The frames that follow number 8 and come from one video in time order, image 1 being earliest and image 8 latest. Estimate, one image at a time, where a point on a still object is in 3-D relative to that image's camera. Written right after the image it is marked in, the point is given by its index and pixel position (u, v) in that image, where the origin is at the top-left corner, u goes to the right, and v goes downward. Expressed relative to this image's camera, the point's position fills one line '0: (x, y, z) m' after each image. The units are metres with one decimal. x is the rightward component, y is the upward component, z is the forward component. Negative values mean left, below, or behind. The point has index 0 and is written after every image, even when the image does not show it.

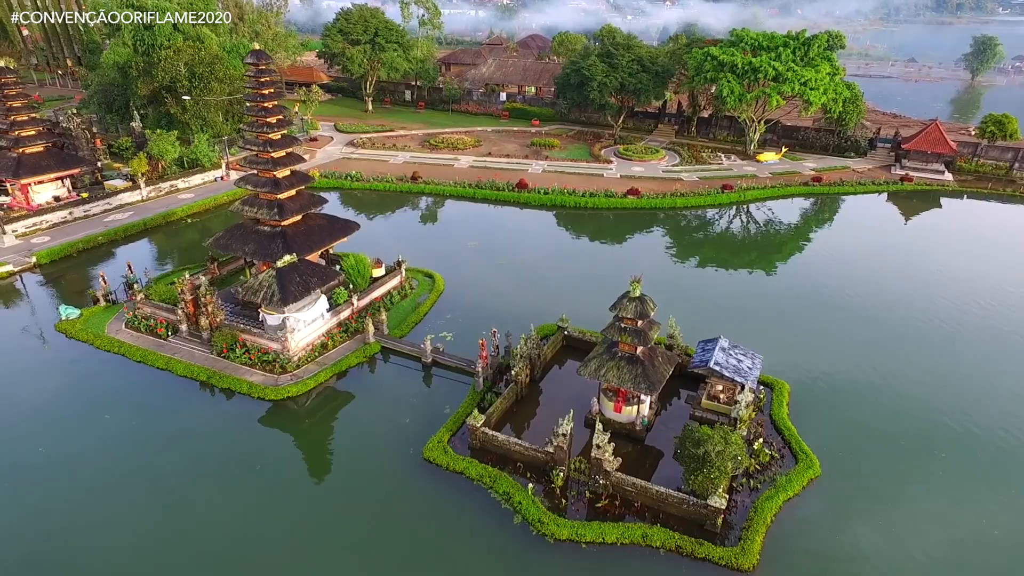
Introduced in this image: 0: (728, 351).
0: (+6.7, -2.0, +19.1) m
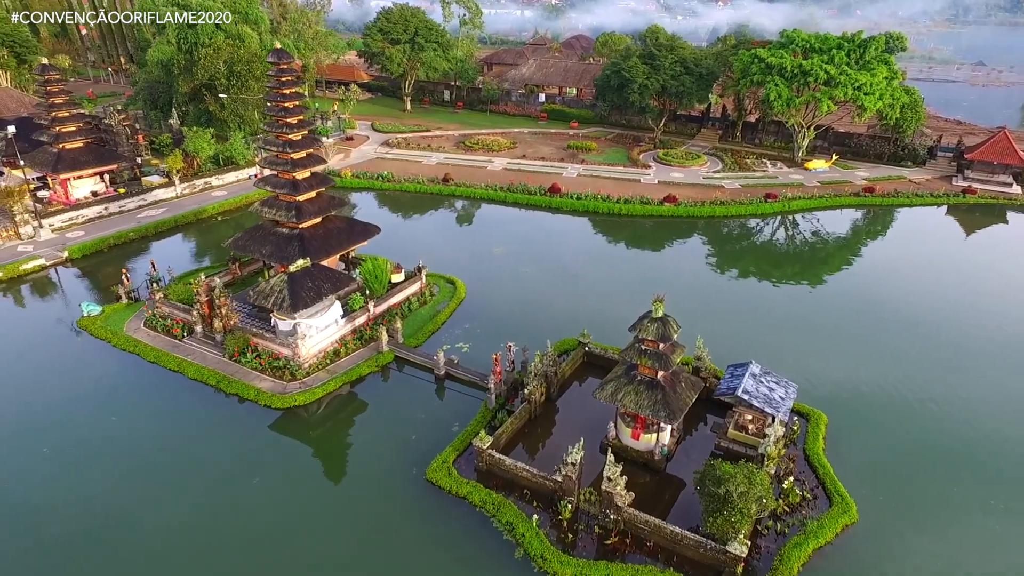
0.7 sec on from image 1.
0: (+7.1, -2.6, +17.6) m
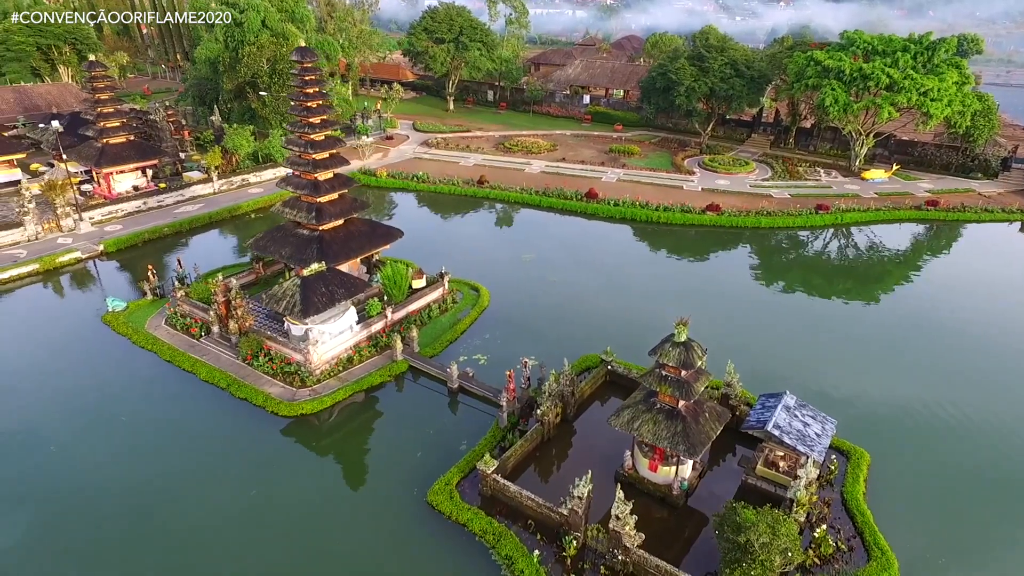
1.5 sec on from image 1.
0: (+7.4, -3.2, +16.1) m
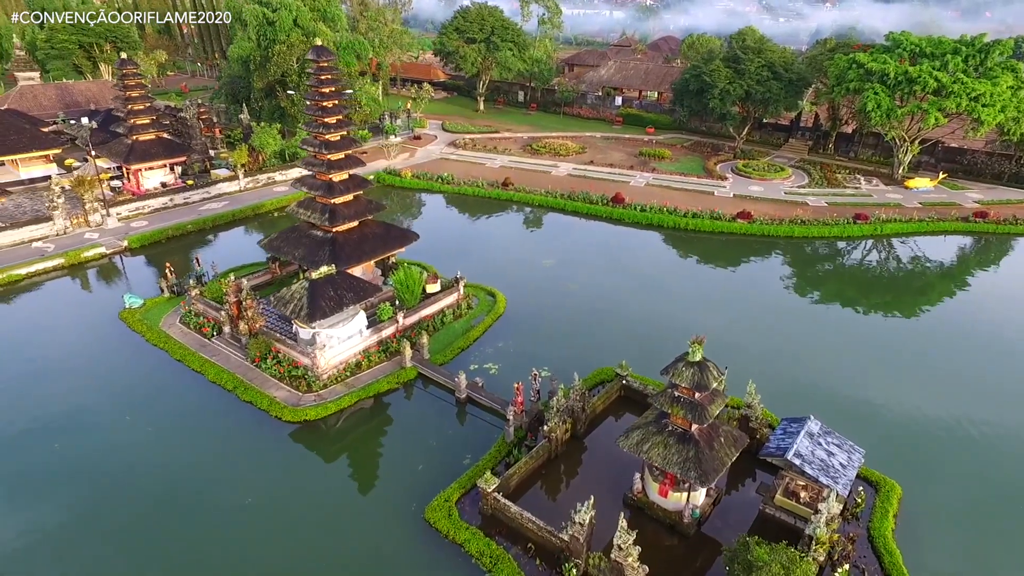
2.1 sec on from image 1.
0: (+7.4, -3.7, +15.0) m
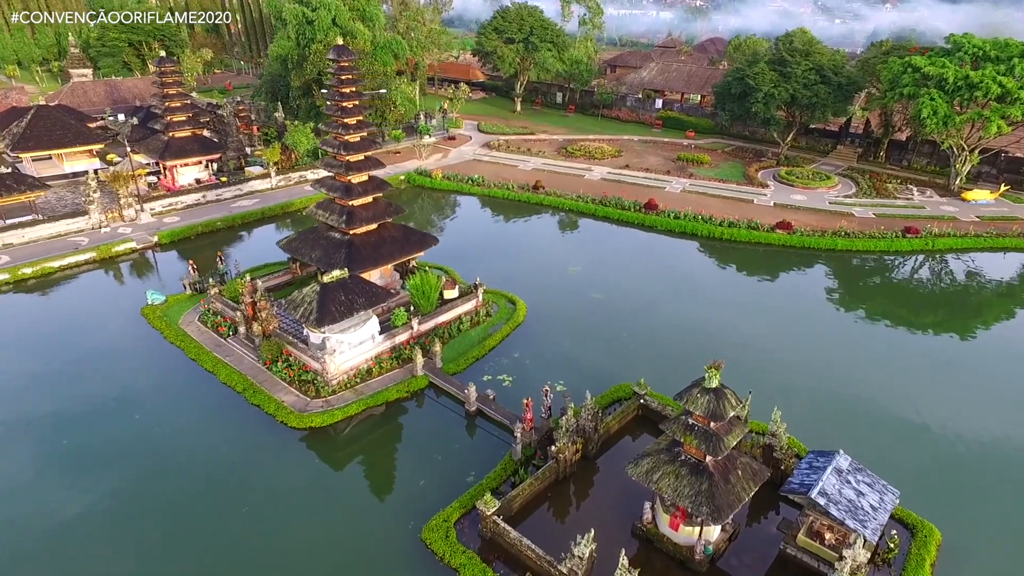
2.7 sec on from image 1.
0: (+7.5, -4.2, +13.8) m
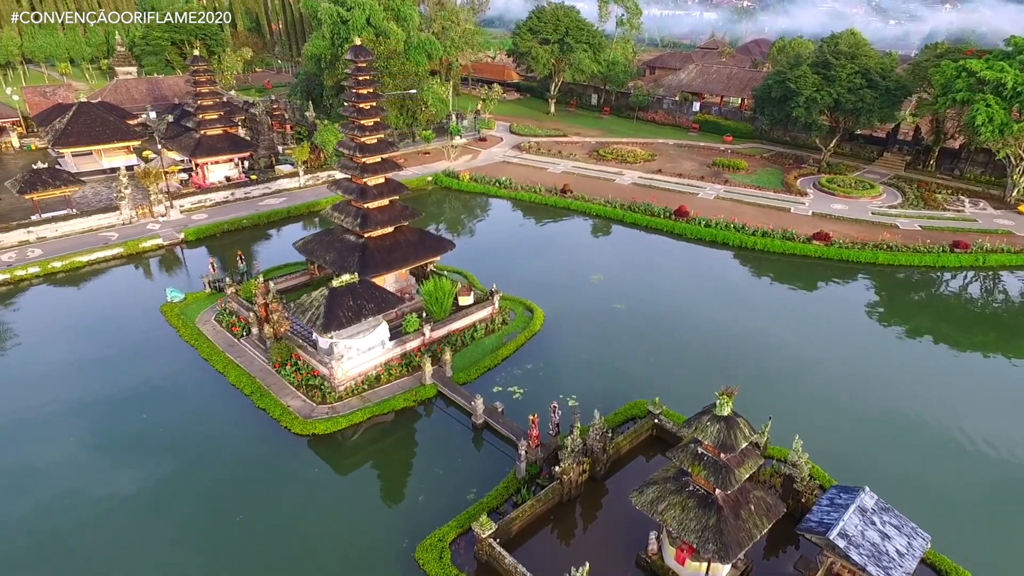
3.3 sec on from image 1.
0: (+7.4, -4.7, +12.7) m
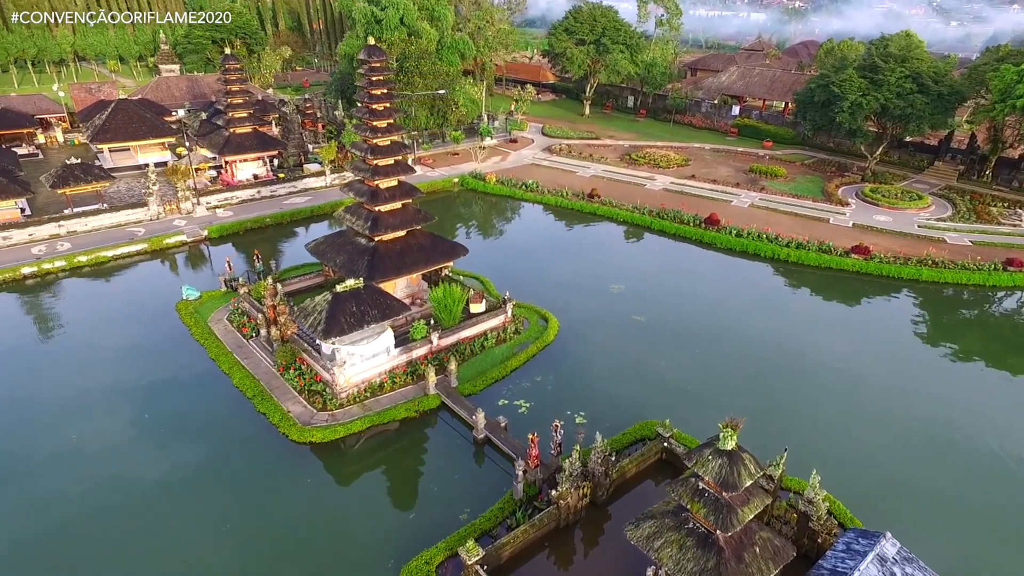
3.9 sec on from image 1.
0: (+7.1, -5.3, +11.6) m
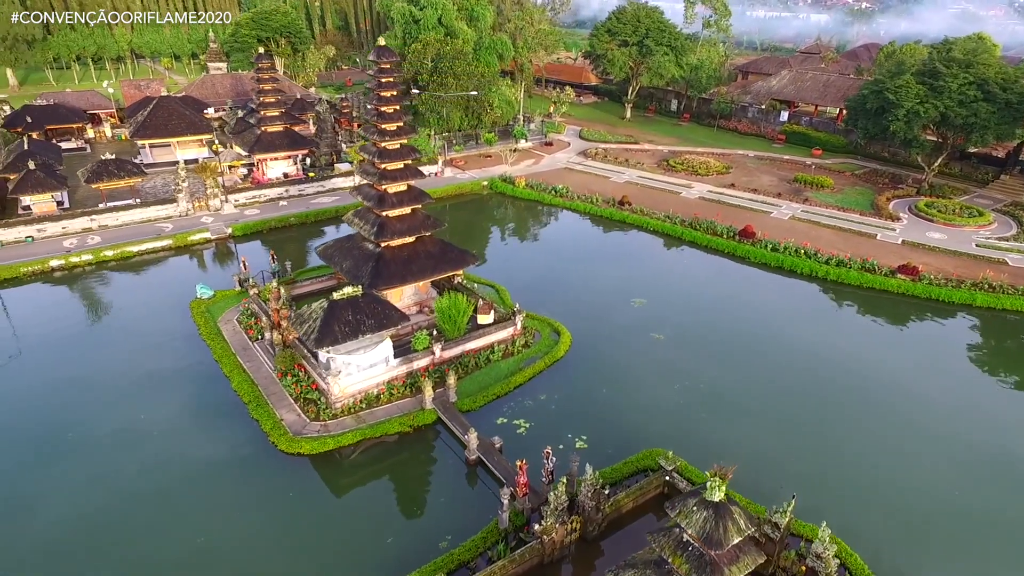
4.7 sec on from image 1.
0: (+6.4, -5.9, +10.2) m
